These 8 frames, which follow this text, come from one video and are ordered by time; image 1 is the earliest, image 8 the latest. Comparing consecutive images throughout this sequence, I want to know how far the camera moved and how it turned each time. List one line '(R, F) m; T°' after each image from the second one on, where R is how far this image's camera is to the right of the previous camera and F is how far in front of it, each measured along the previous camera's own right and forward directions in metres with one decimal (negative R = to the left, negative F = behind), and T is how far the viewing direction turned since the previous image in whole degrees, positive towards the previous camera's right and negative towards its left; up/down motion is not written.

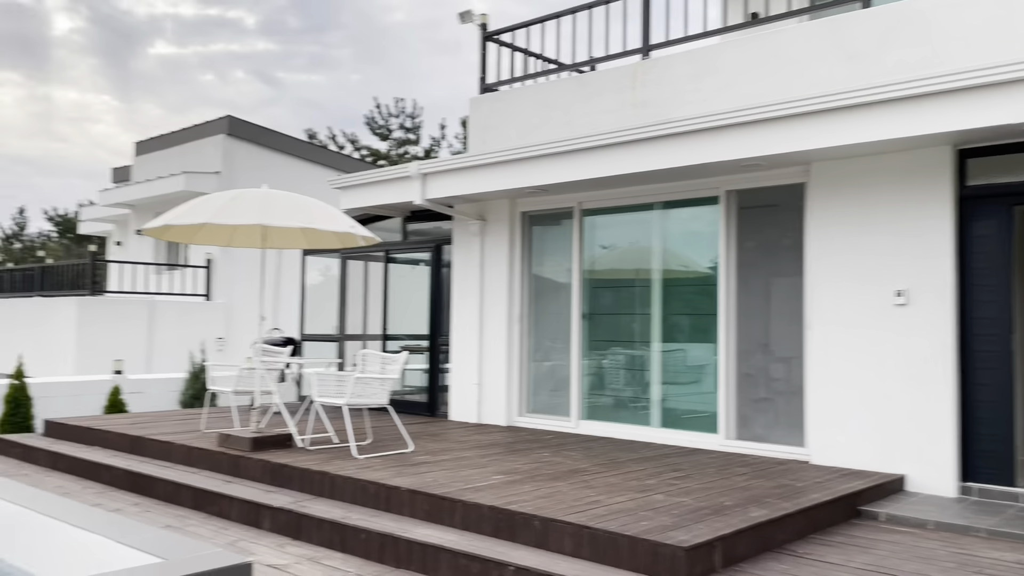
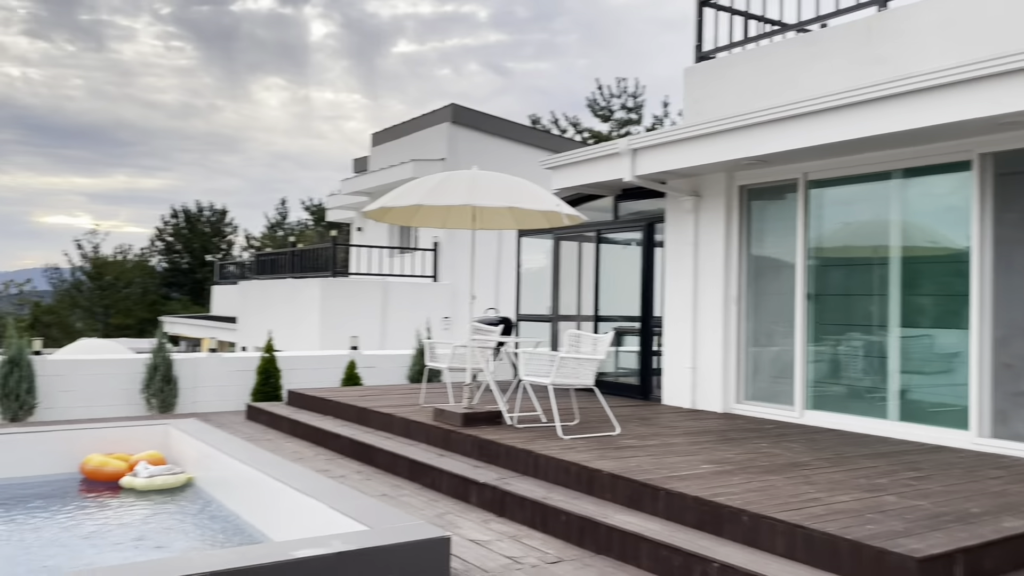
(+0.1, +0.2) m; -15°
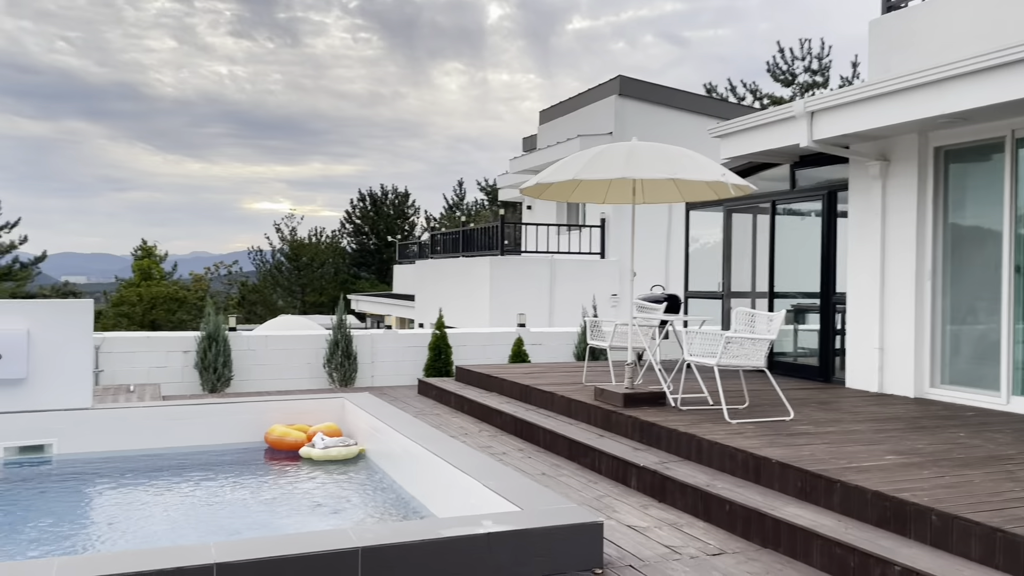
(+0.1, +0.2) m; -12°
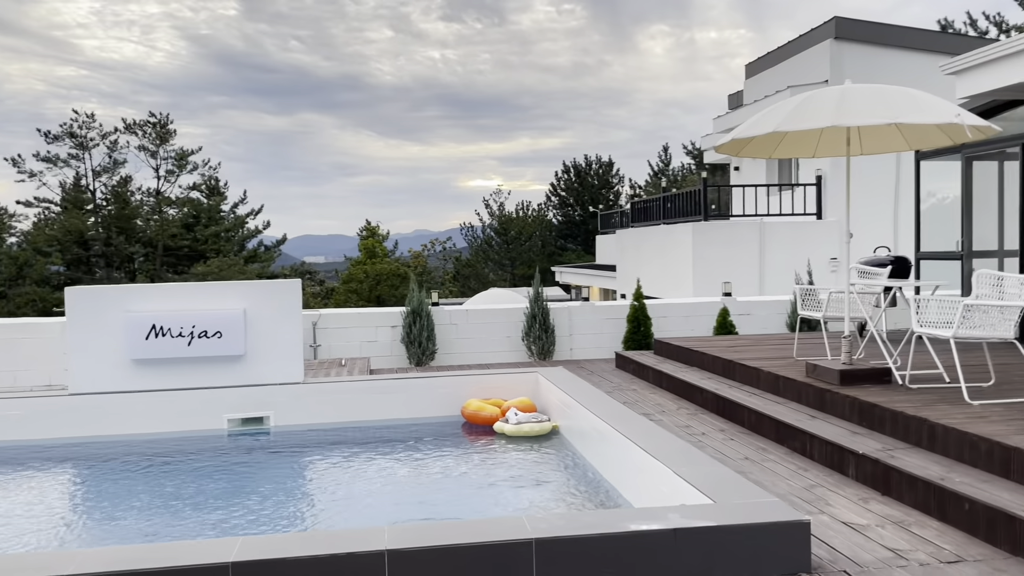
(+0.1, +0.3) m; -14°
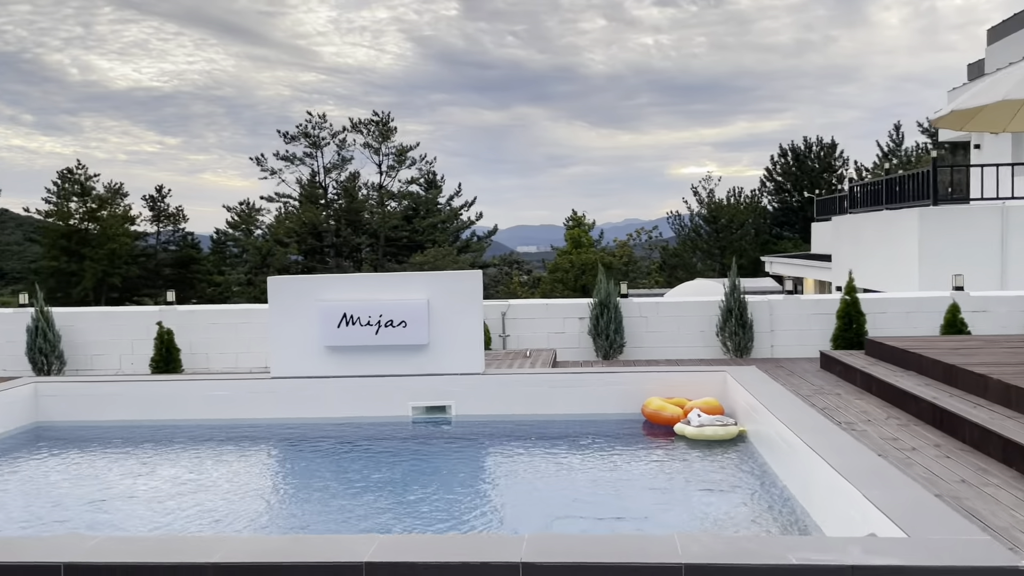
(+0.2, +0.3) m; -14°
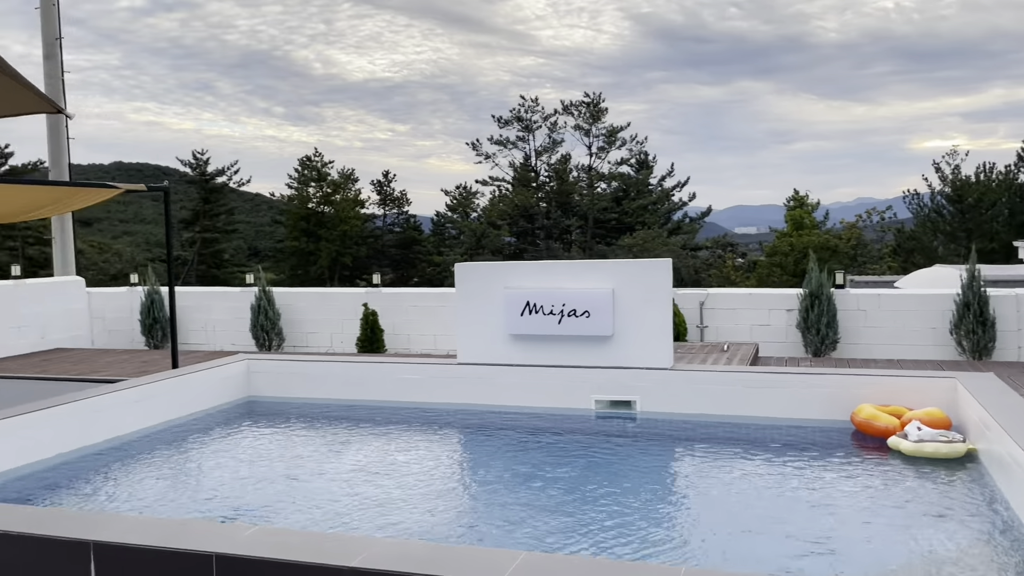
(+0.2, +0.3) m; -14°
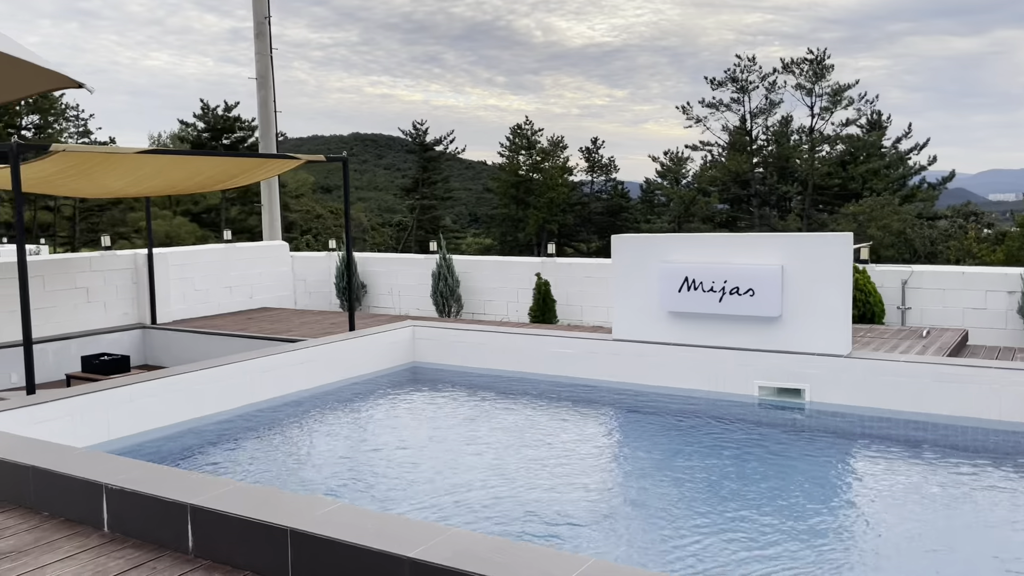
(+0.4, +0.3) m; -14°
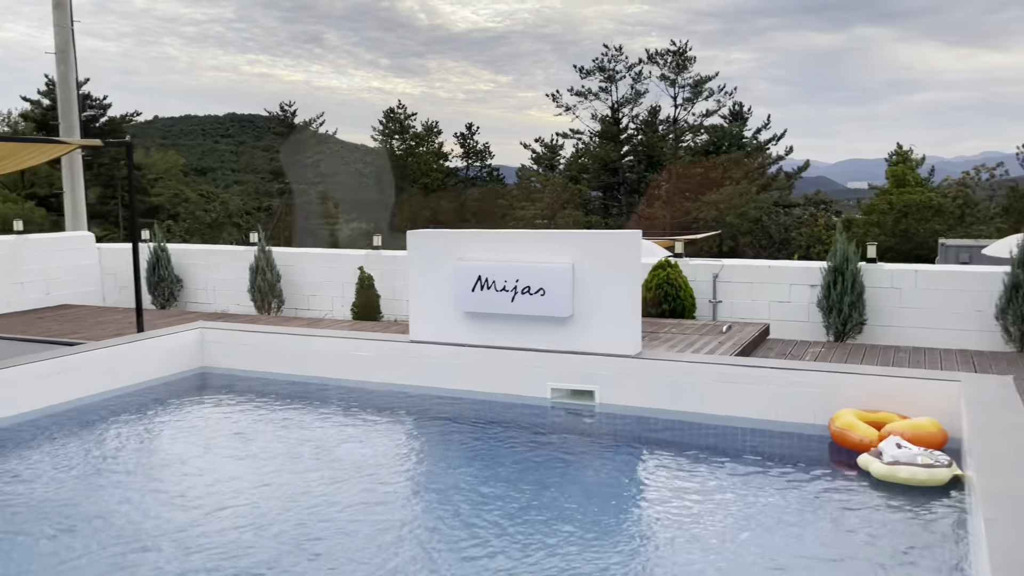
(+0.7, +0.3) m; +8°
